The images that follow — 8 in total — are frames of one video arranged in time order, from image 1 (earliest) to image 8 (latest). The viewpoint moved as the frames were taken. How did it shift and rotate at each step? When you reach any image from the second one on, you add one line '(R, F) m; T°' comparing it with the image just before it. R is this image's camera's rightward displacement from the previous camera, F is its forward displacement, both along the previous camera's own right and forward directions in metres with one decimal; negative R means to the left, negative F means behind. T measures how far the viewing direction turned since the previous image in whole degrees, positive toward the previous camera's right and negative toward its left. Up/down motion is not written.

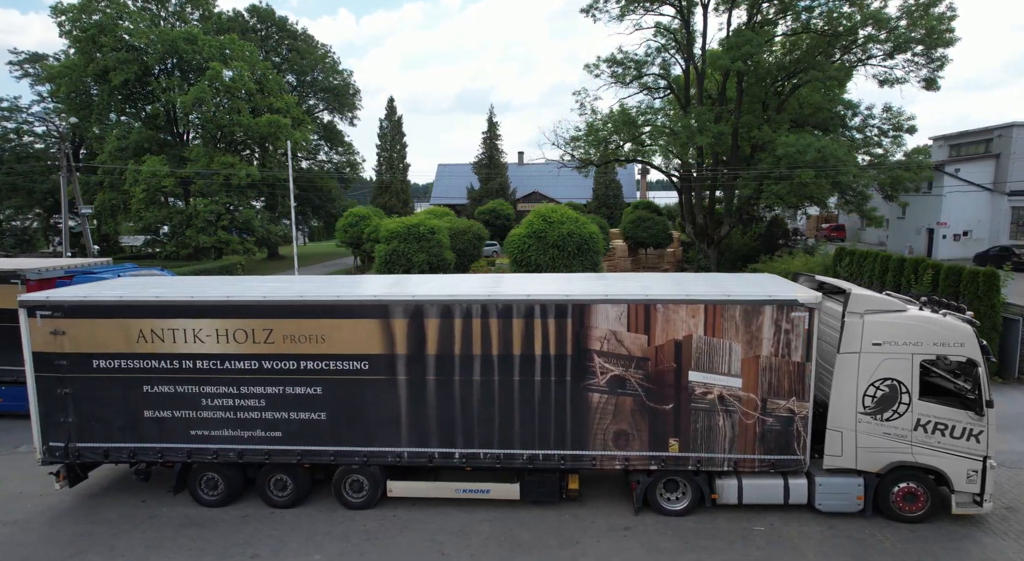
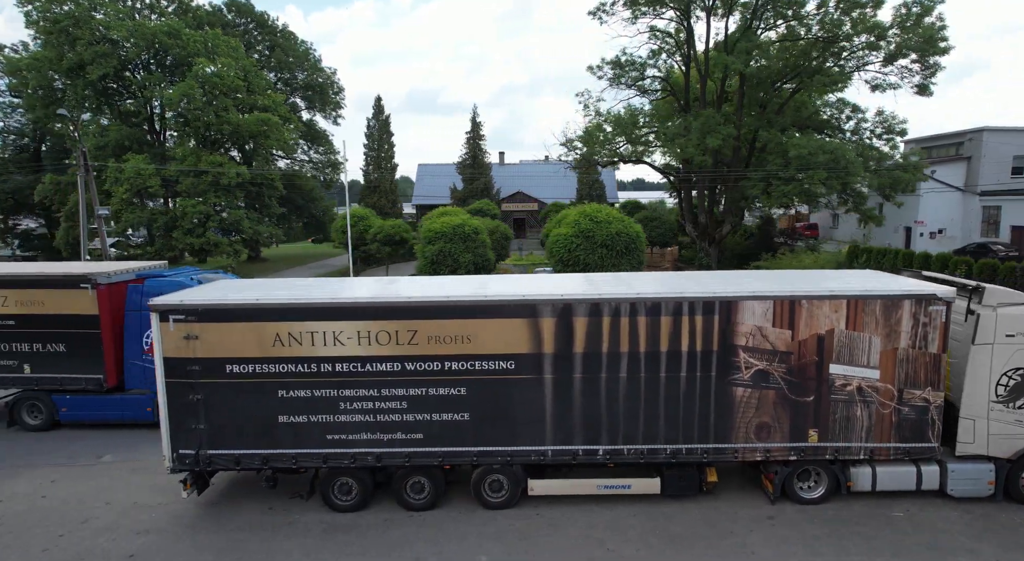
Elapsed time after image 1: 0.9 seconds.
(-2.4, 0.0) m; +4°
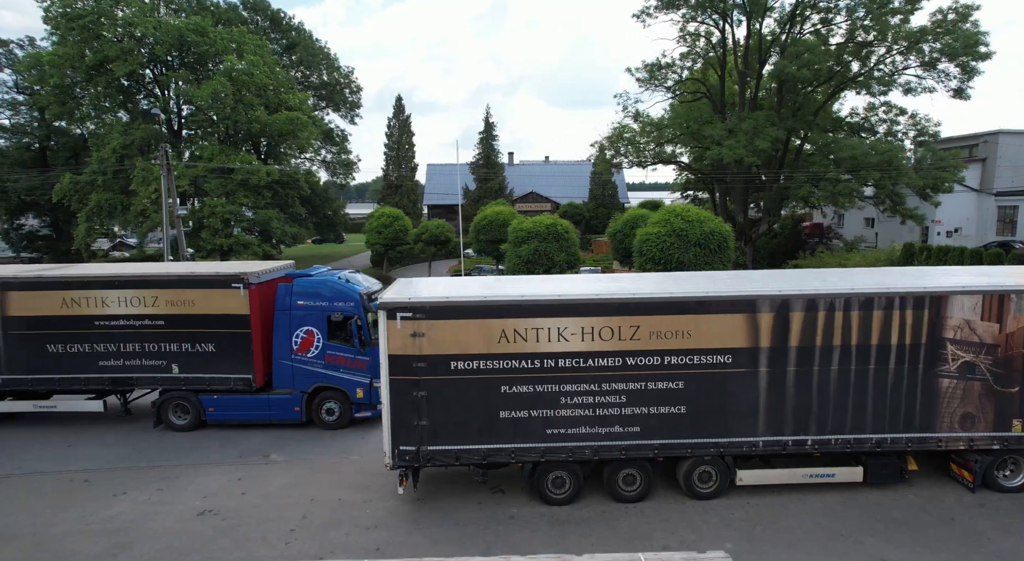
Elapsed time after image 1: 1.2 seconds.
(-3.1, -0.1) m; +2°
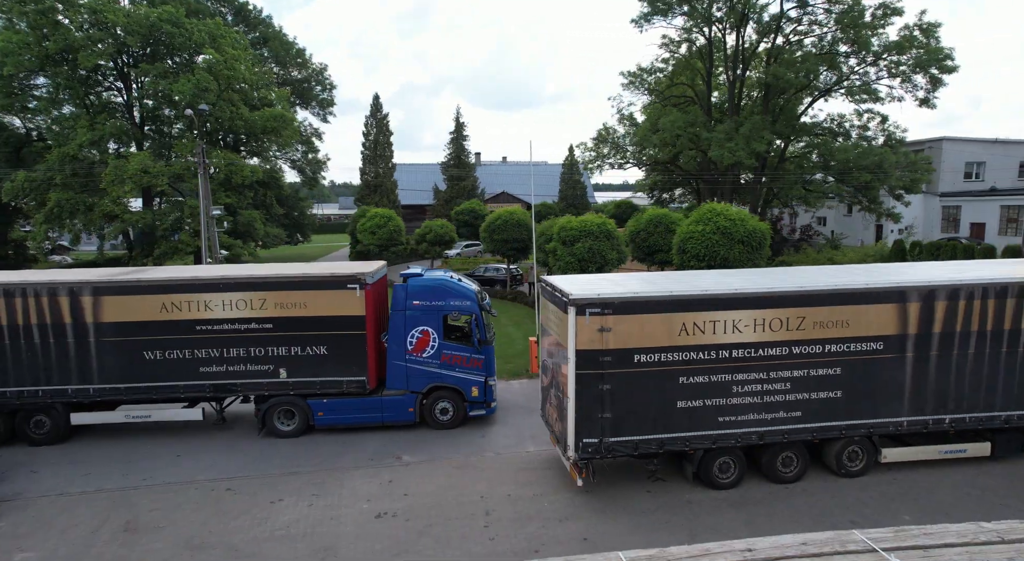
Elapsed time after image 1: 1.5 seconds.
(-3.2, -0.1) m; +6°
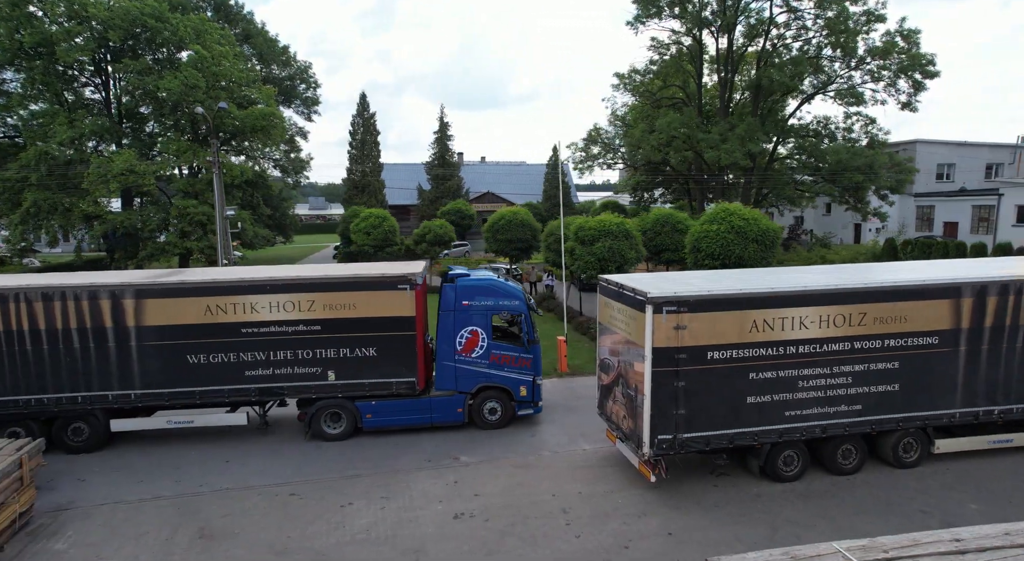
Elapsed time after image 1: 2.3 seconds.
(-1.4, 0.0) m; +3°
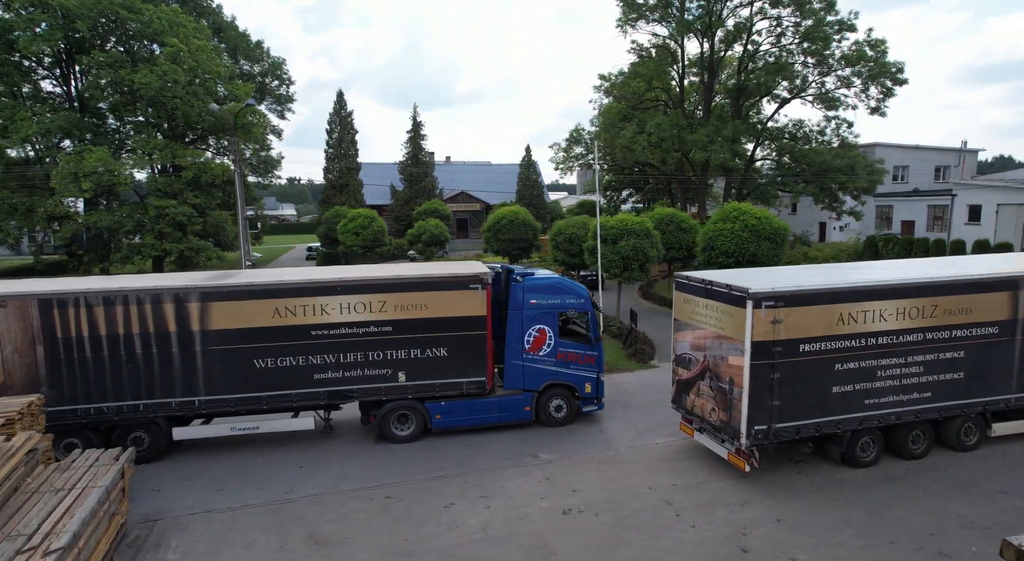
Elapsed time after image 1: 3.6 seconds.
(-2.1, 0.0) m; +5°
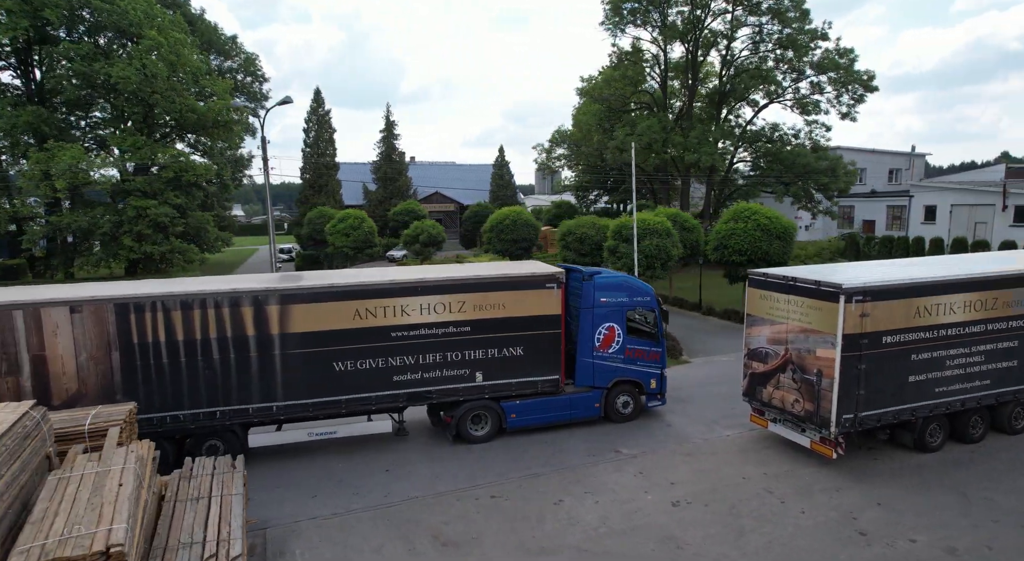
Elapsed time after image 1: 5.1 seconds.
(-2.2, 0.0) m; +5°
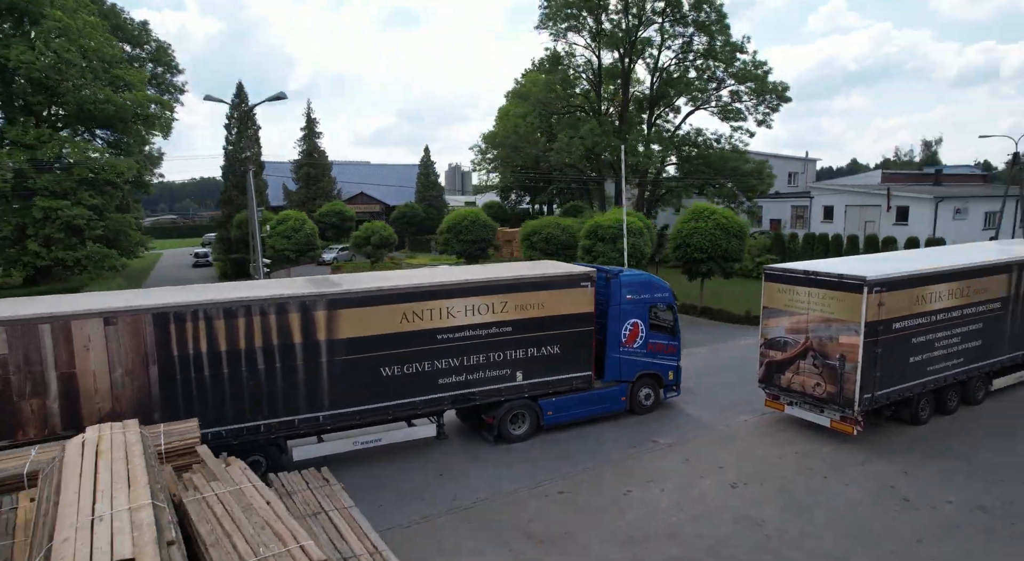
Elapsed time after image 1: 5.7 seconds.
(-2.3, +0.1) m; +9°
